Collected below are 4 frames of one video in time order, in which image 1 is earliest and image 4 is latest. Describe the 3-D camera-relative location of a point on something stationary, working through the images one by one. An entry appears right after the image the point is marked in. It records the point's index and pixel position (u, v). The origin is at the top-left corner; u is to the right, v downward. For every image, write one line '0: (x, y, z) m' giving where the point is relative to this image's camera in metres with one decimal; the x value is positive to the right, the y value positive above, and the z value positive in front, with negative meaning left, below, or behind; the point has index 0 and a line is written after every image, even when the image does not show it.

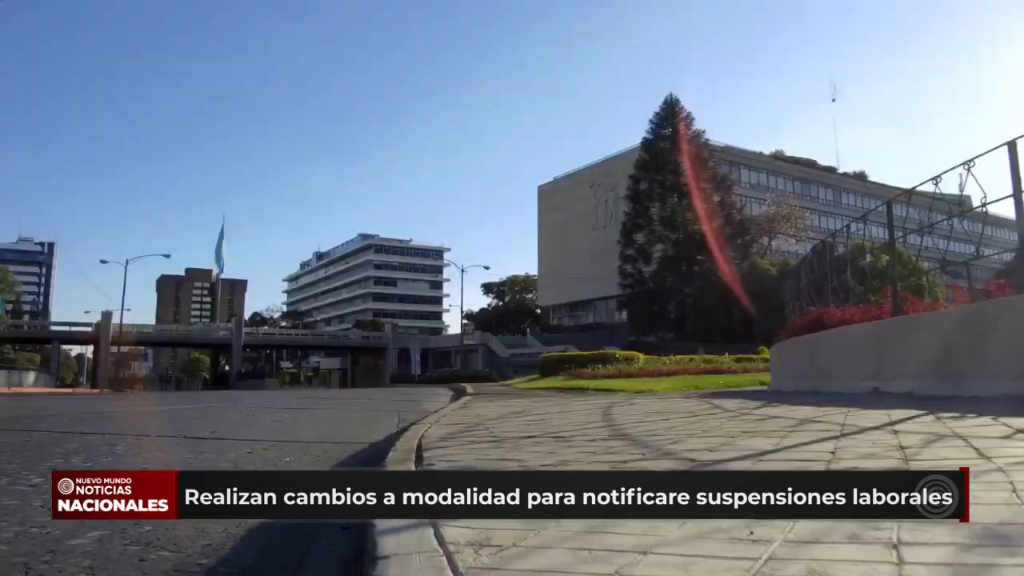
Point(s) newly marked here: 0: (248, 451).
0: (-2.7, -1.7, +7.9) m
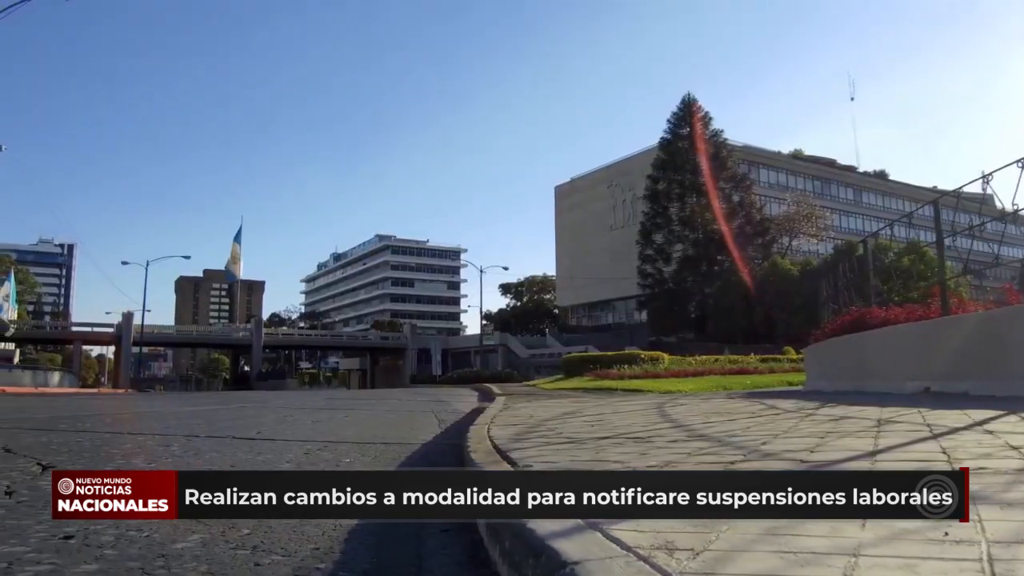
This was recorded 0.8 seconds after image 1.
0: (-2.1, -1.7, +7.8) m
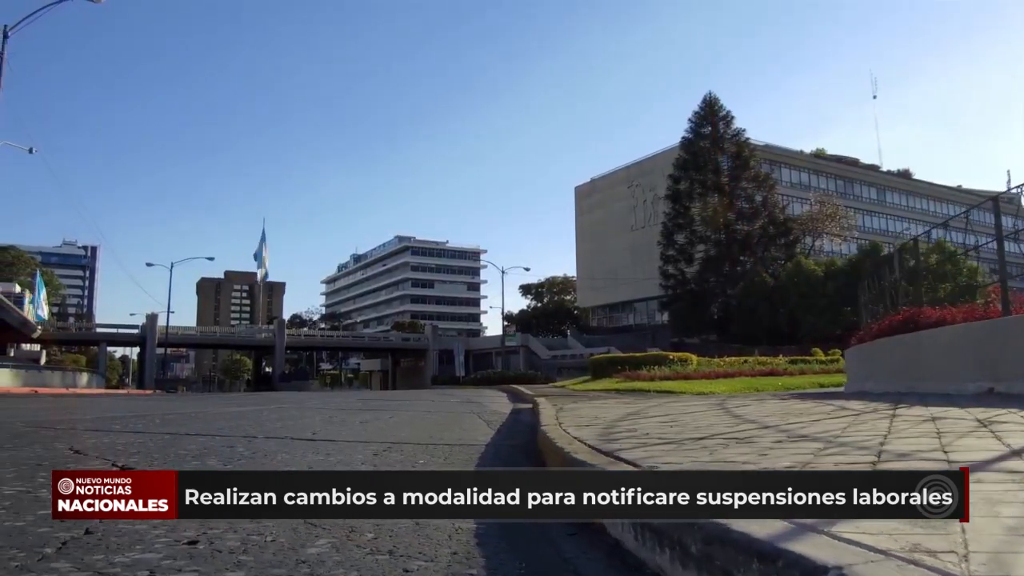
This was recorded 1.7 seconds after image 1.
0: (-1.4, -1.7, +7.7) m
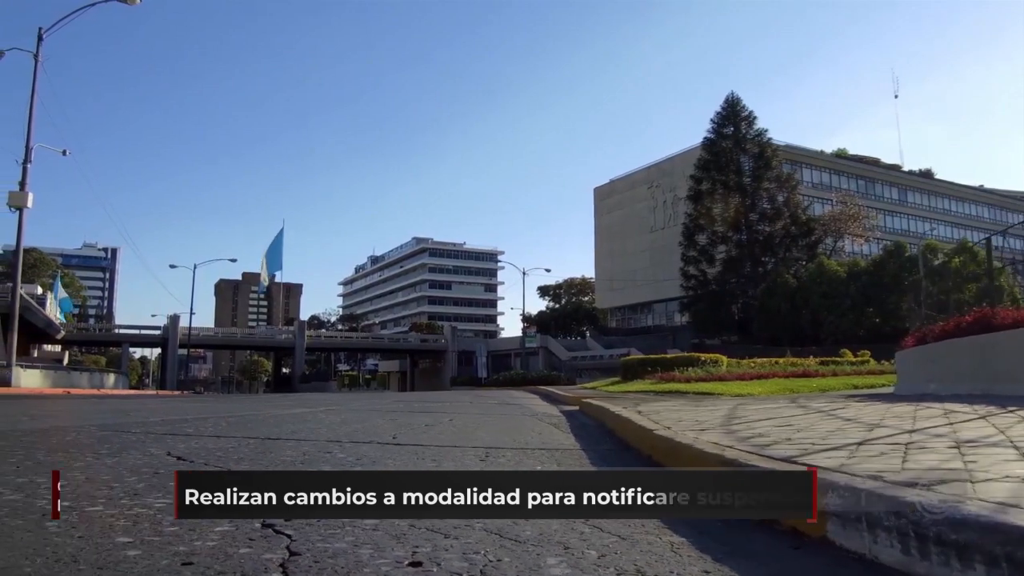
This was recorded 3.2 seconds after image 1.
0: (-0.3, -1.7, +7.5) m
